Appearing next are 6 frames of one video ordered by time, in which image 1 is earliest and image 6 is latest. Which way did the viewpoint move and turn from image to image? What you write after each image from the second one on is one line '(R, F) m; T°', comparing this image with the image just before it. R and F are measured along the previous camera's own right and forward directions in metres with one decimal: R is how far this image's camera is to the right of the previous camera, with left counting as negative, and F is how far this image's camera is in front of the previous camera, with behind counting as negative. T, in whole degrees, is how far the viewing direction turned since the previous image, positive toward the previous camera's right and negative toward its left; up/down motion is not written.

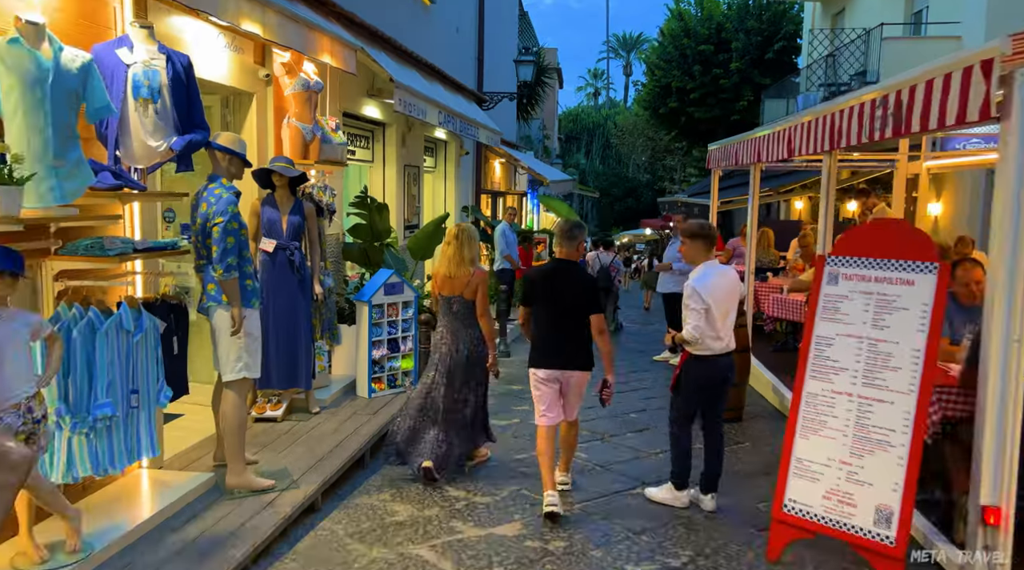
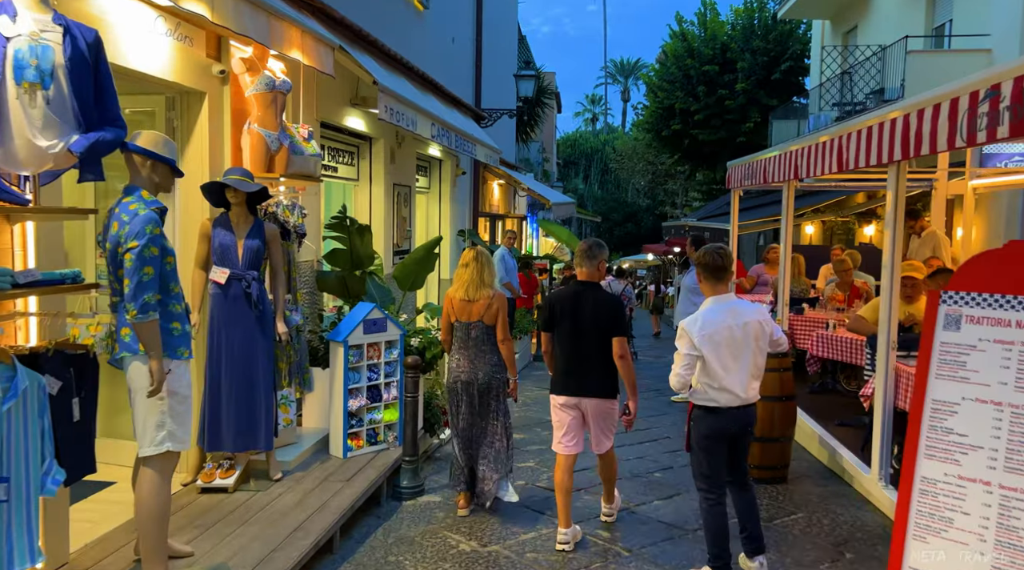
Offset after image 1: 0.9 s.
(0.0, +1.0) m; 0°
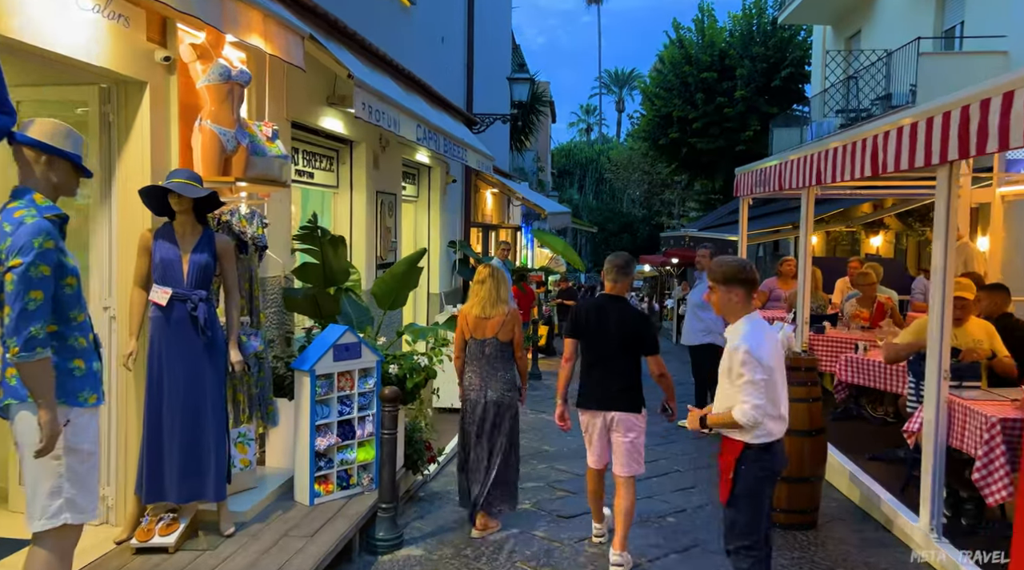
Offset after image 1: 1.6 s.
(0.0, +0.7) m; 0°
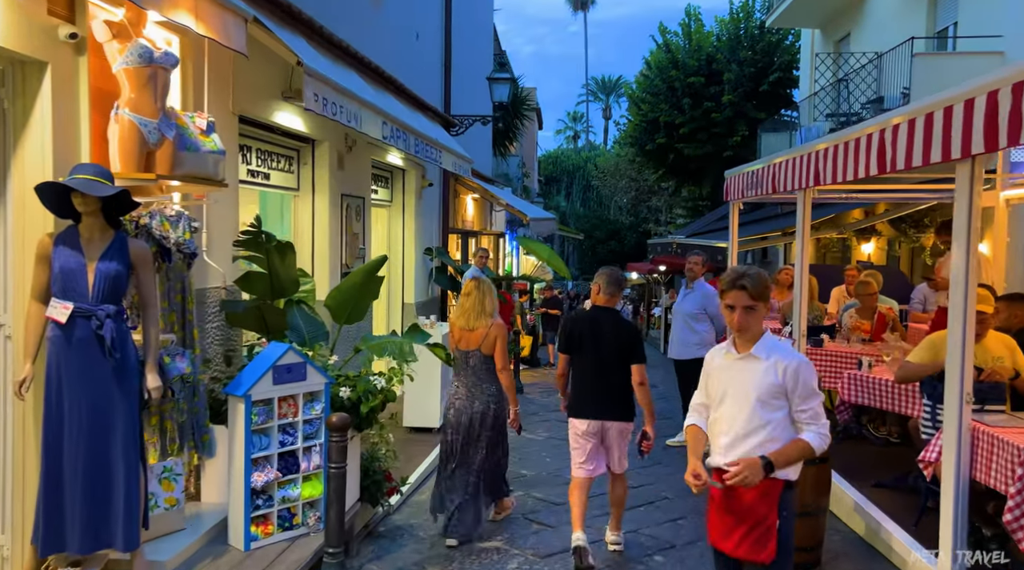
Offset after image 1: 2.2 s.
(+0.1, +0.6) m; +1°
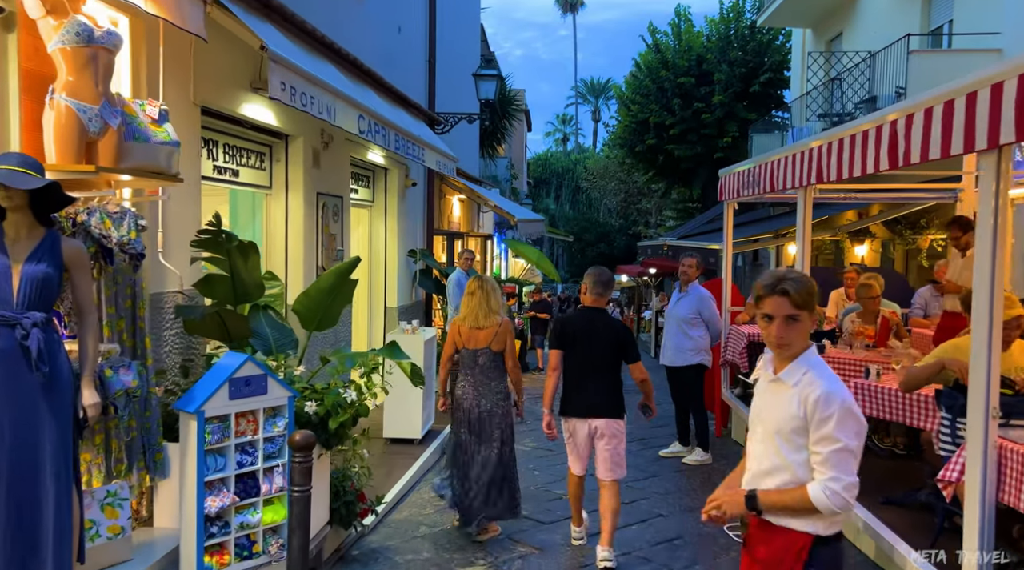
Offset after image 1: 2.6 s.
(0.0, +0.4) m; +1°
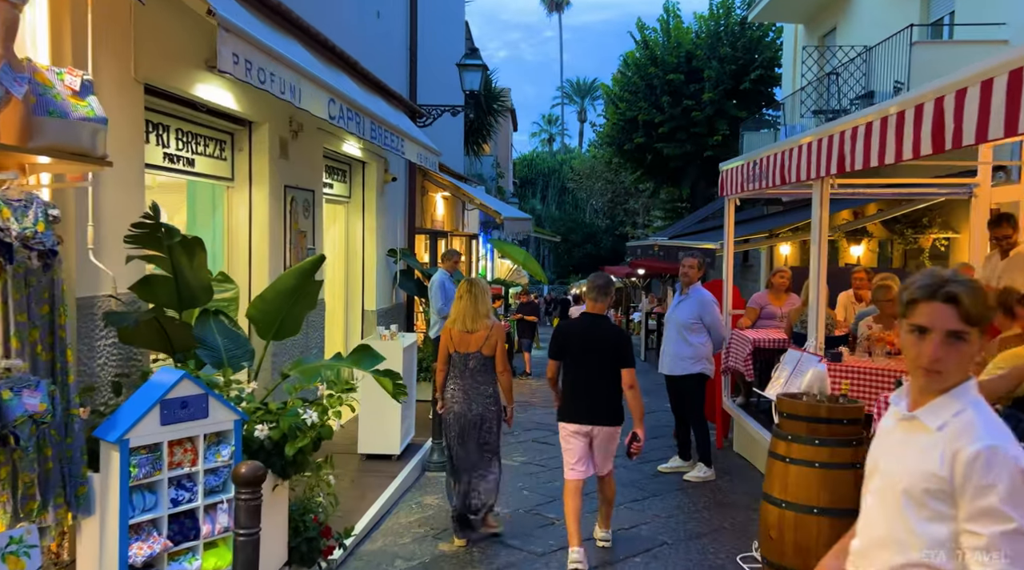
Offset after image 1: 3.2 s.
(0.0, +0.6) m; +1°
